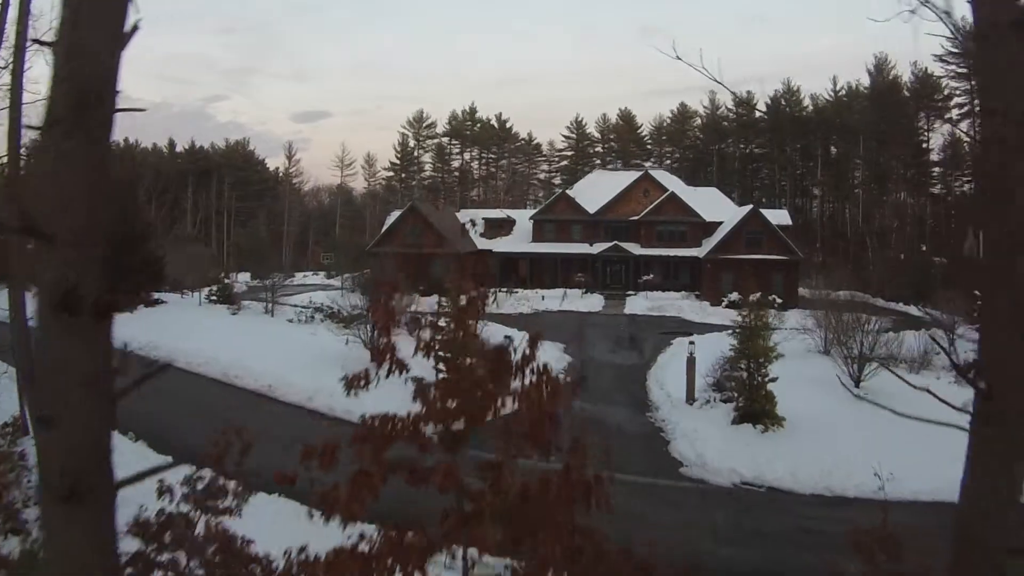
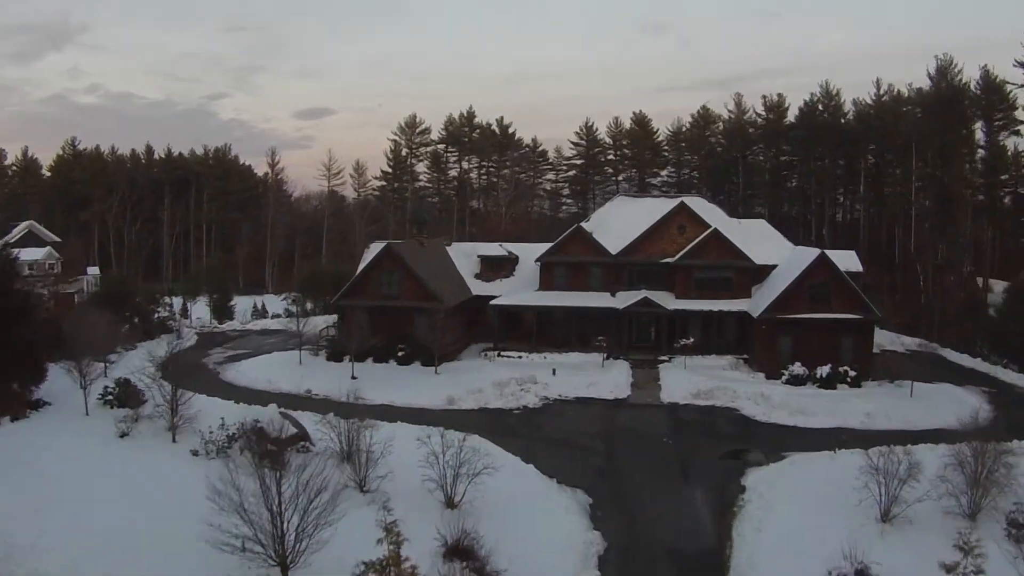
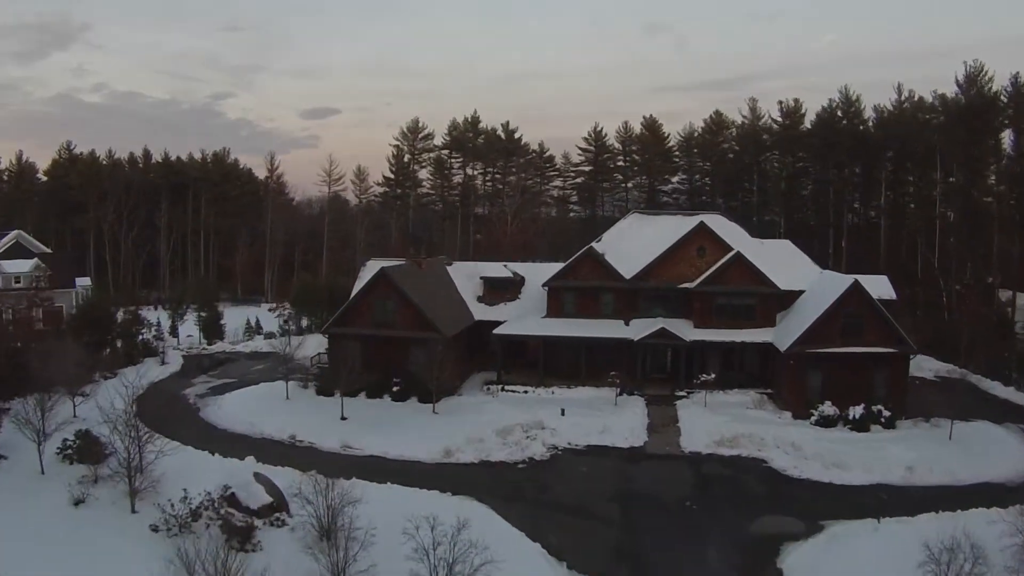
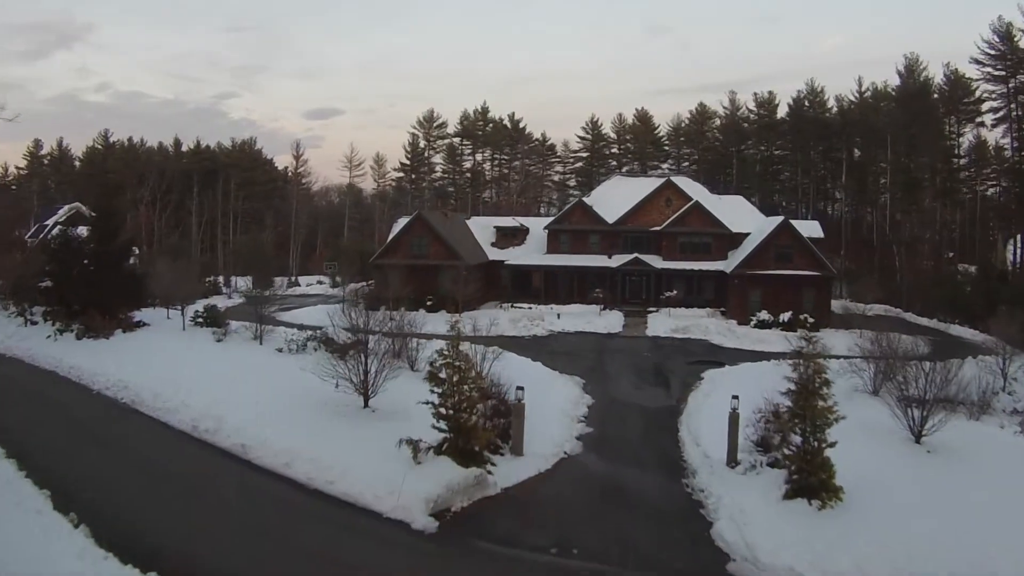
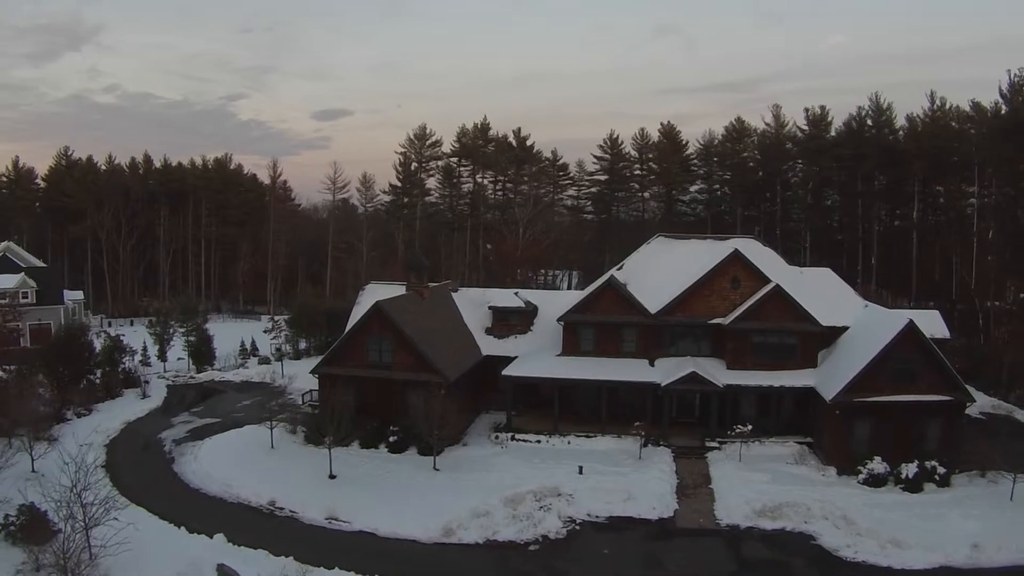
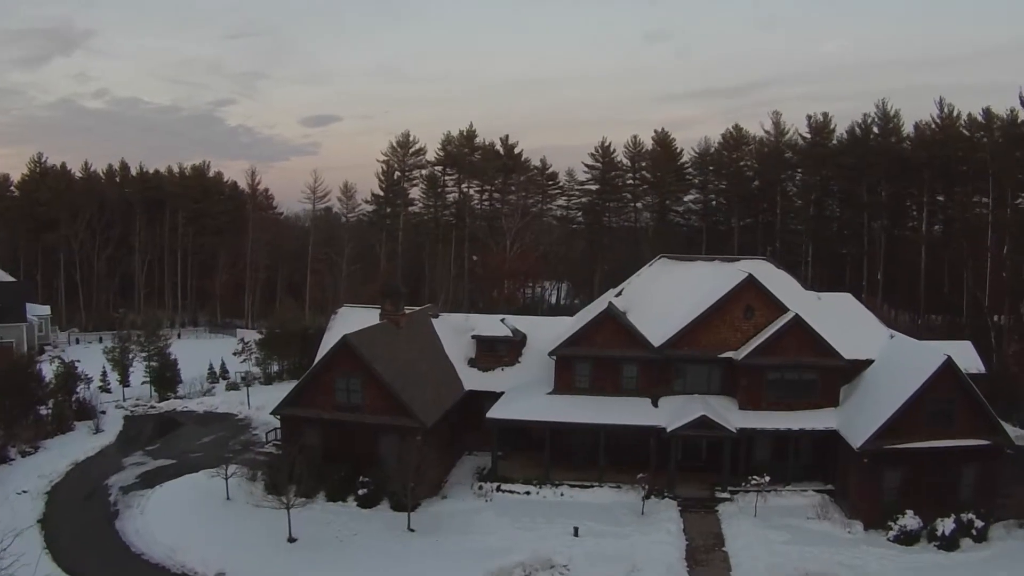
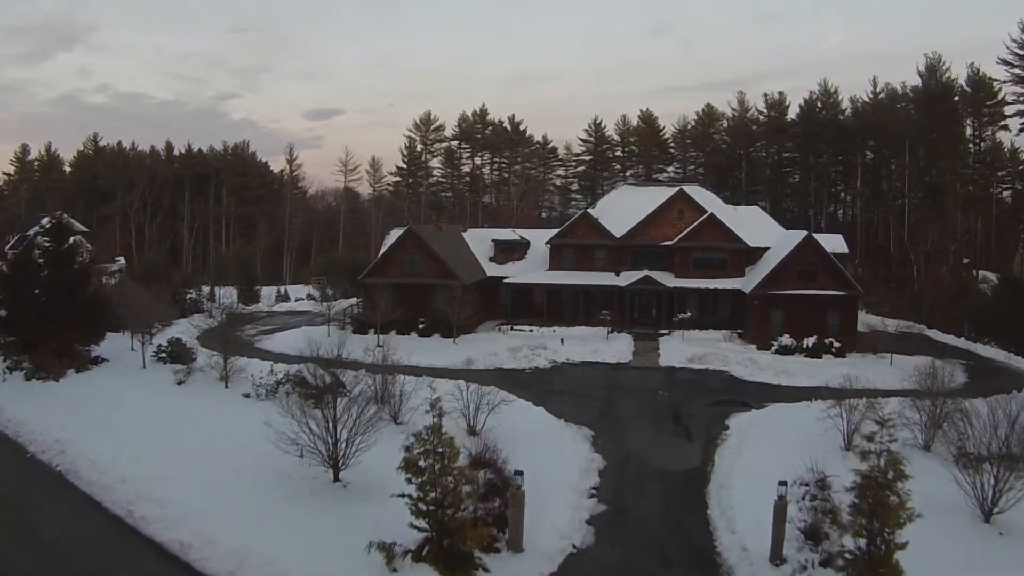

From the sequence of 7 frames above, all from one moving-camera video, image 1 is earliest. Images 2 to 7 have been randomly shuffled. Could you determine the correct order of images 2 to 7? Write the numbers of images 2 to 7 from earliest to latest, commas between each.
4, 7, 2, 3, 5, 6
